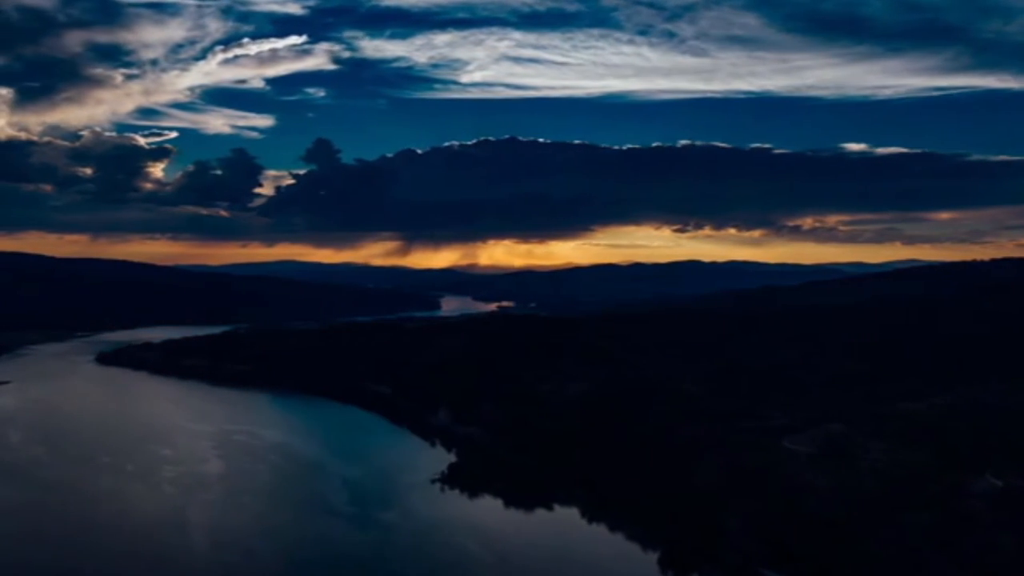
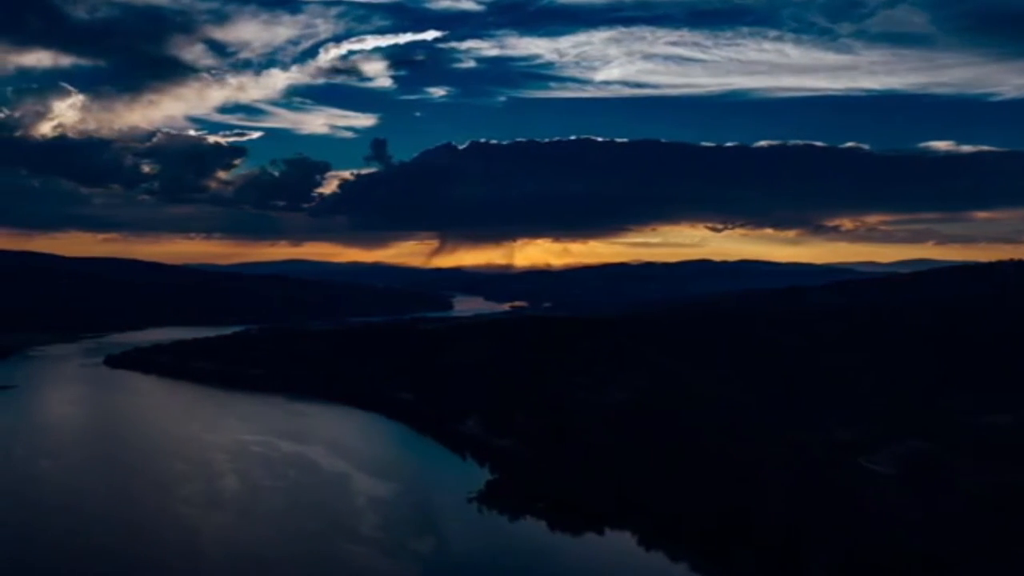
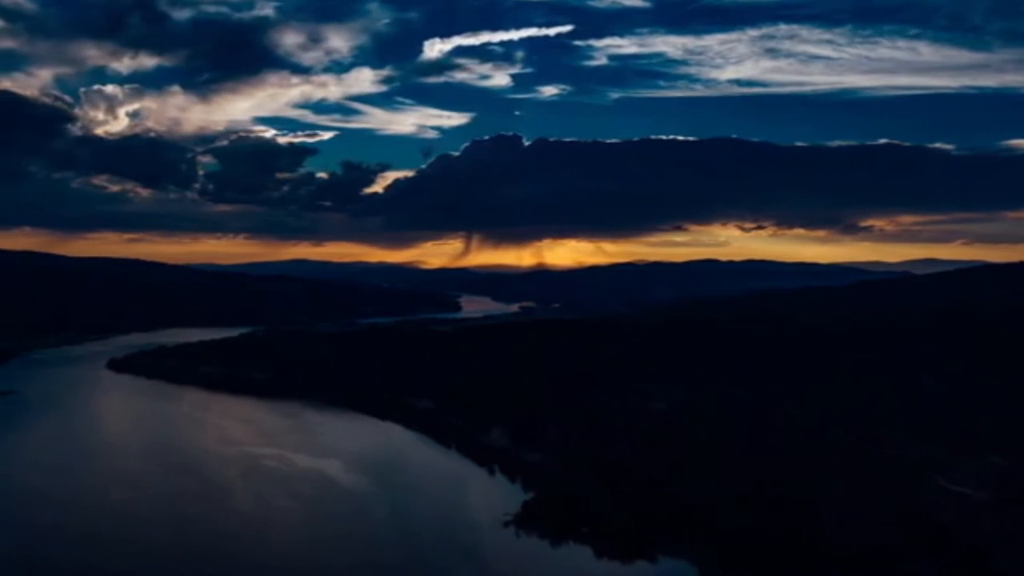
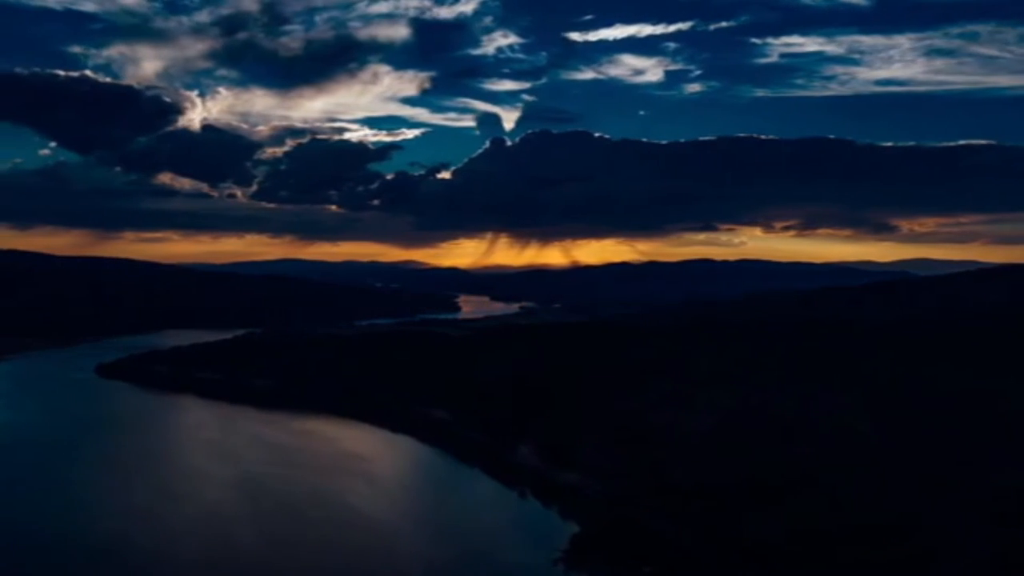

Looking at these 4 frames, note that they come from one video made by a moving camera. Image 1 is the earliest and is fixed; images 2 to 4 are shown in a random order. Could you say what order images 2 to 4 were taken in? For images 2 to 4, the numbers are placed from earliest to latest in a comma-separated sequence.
2, 3, 4
